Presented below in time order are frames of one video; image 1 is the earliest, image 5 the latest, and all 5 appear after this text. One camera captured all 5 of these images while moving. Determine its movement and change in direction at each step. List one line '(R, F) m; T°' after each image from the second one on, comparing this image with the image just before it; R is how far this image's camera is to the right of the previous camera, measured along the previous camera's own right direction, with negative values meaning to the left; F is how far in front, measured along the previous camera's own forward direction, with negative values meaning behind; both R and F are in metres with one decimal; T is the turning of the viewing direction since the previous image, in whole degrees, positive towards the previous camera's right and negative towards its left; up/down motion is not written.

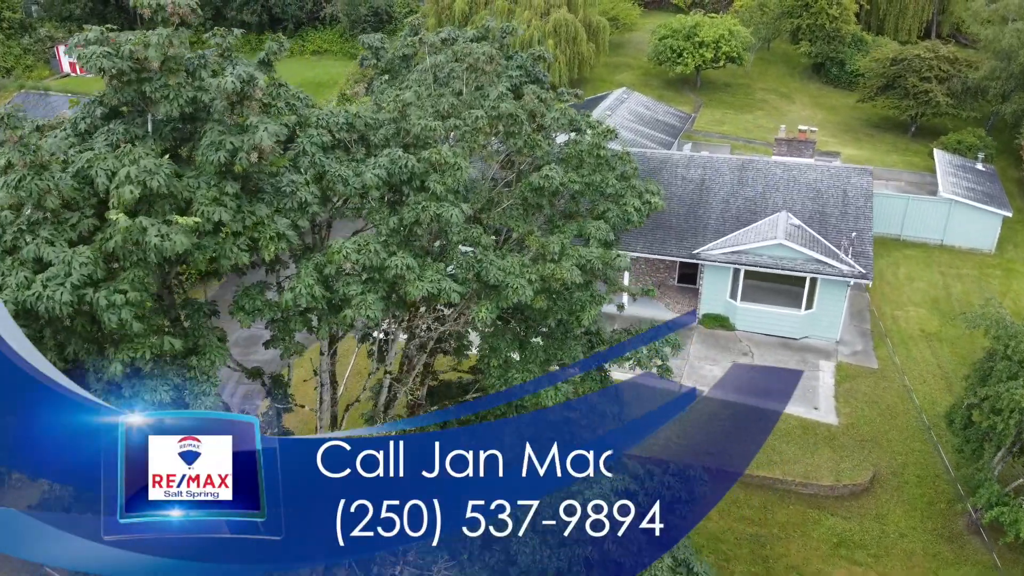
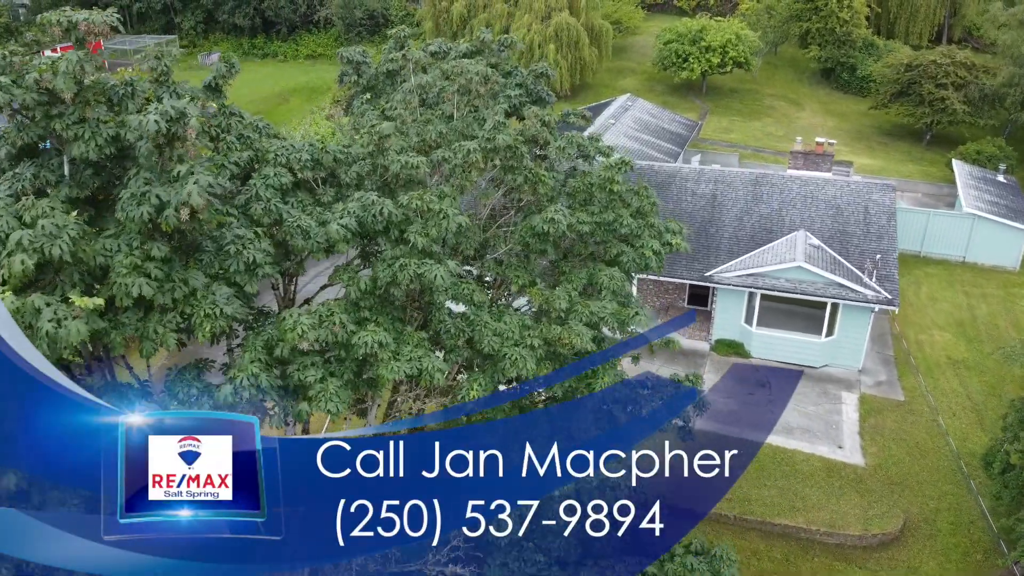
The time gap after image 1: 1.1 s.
(0.0, +1.3) m; 0°
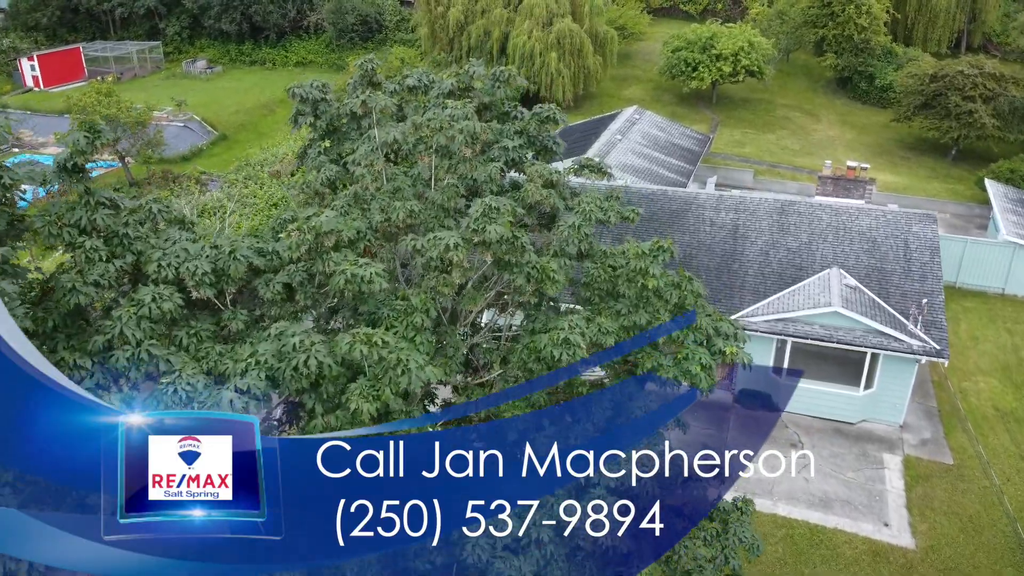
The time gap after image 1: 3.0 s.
(0.0, +2.1) m; 0°
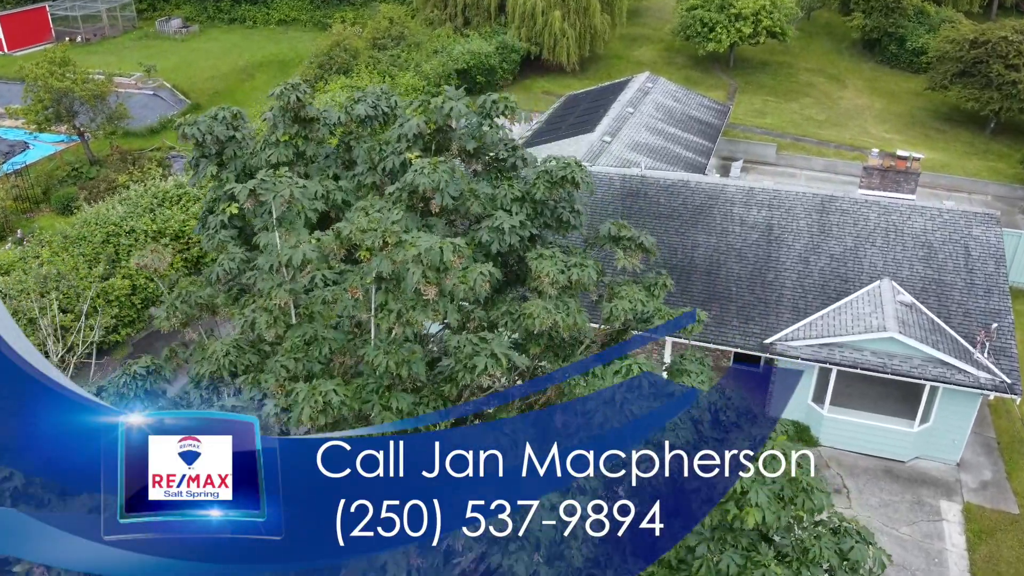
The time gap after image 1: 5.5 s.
(0.0, +2.4) m; 0°
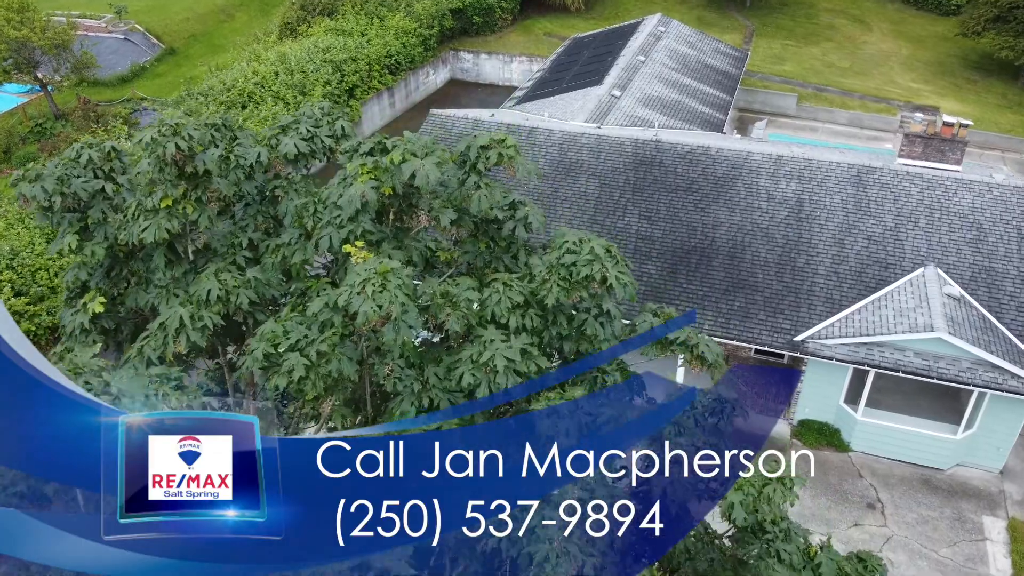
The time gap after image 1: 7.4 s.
(0.0, +1.7) m; 0°
